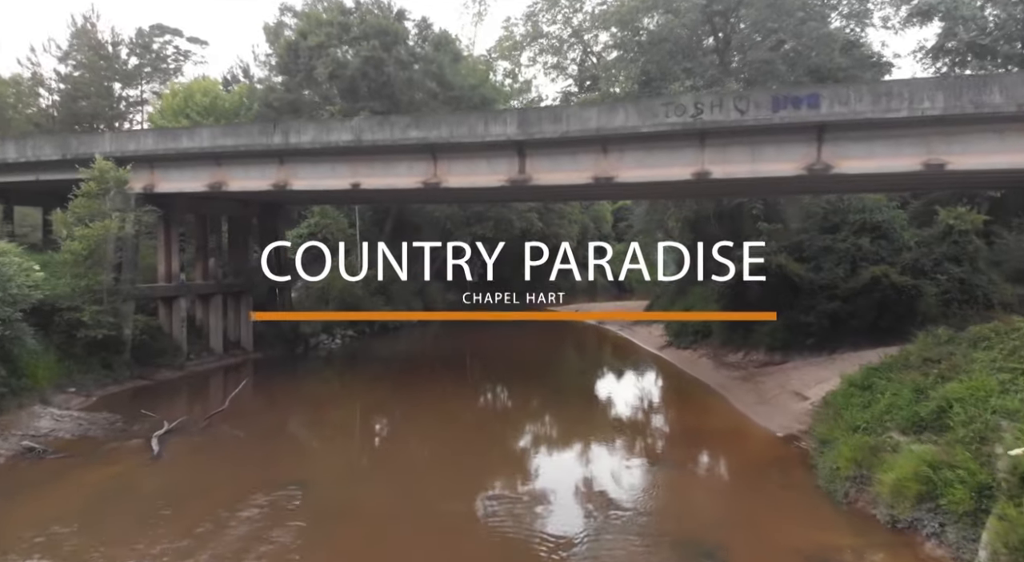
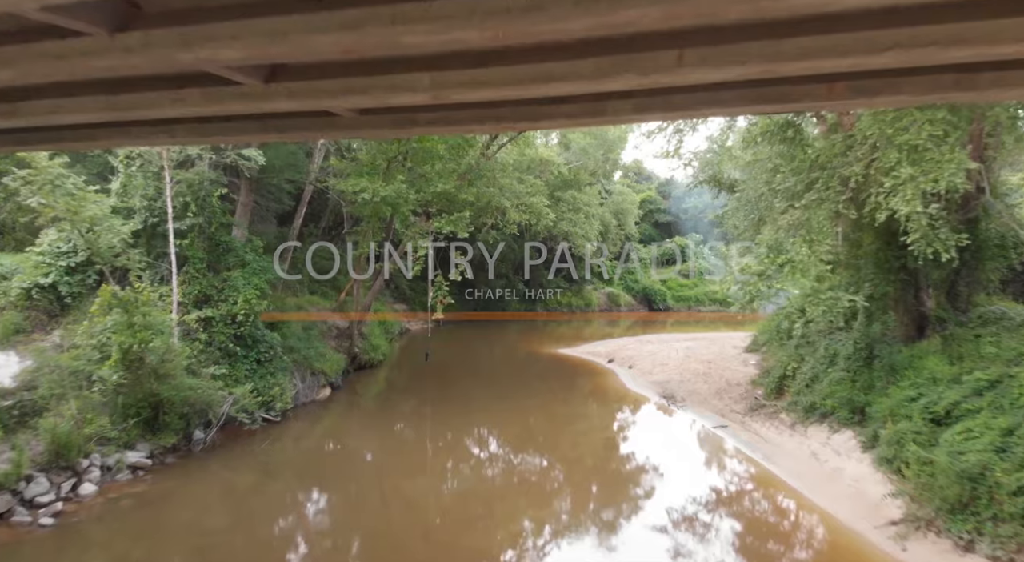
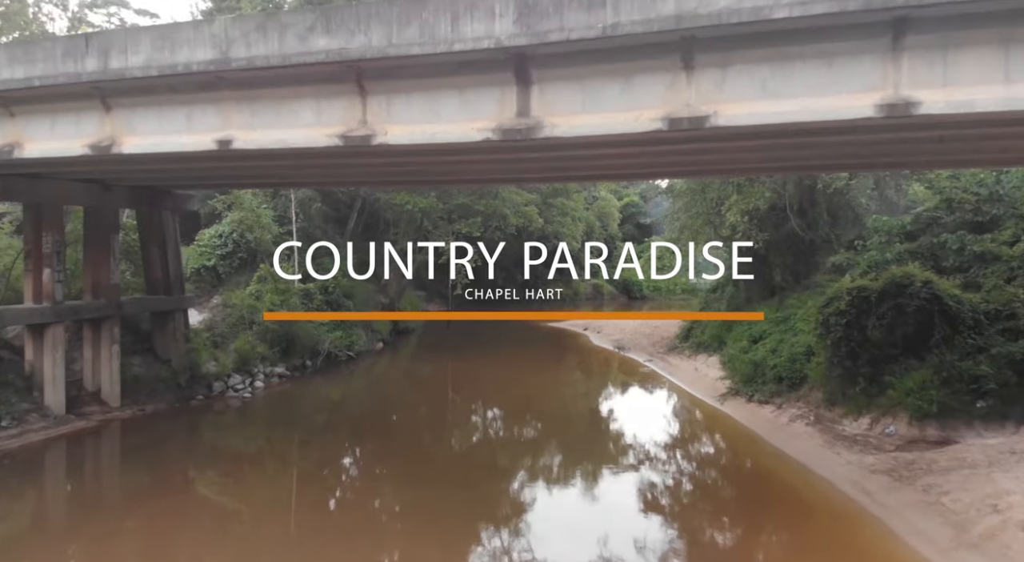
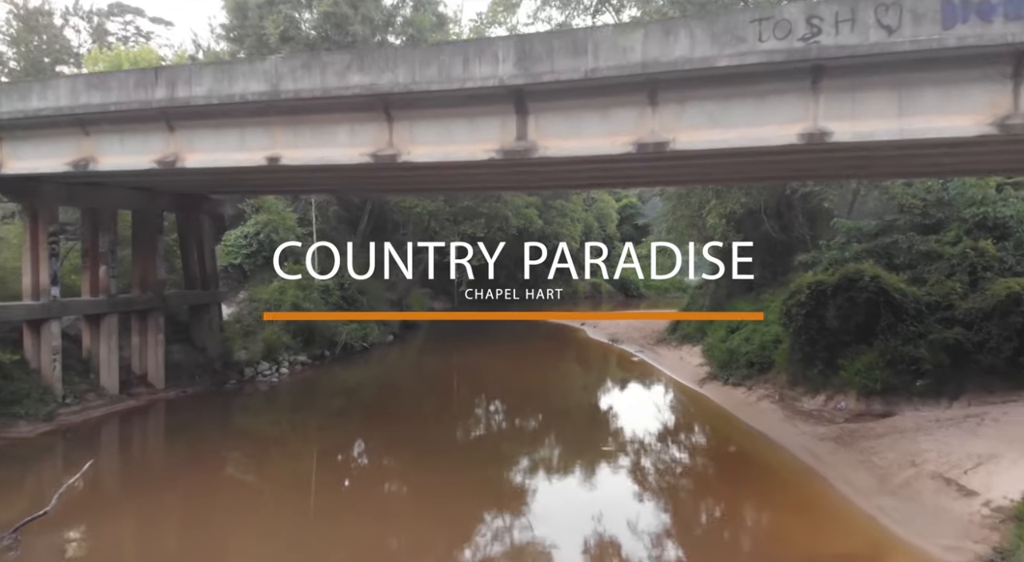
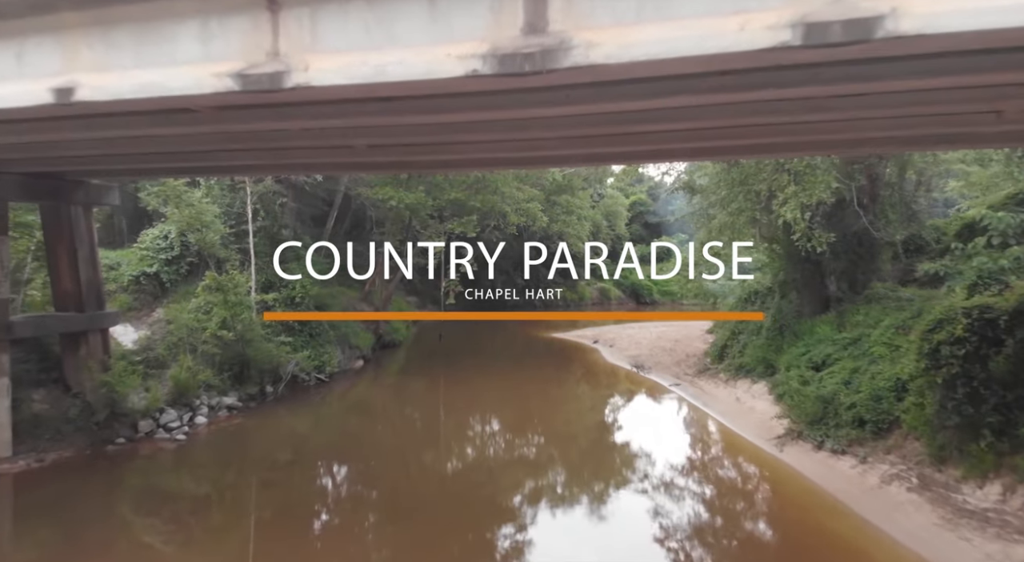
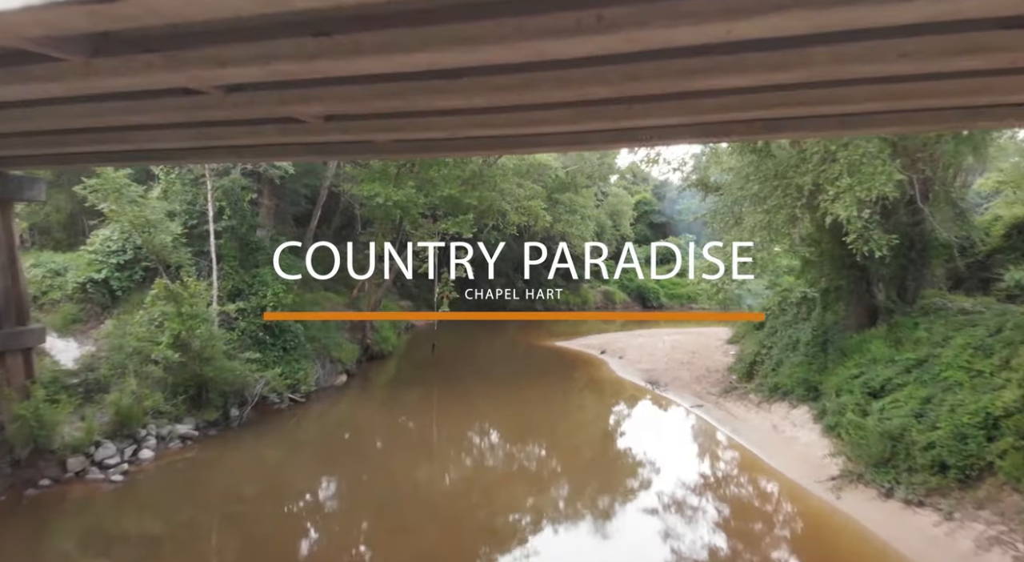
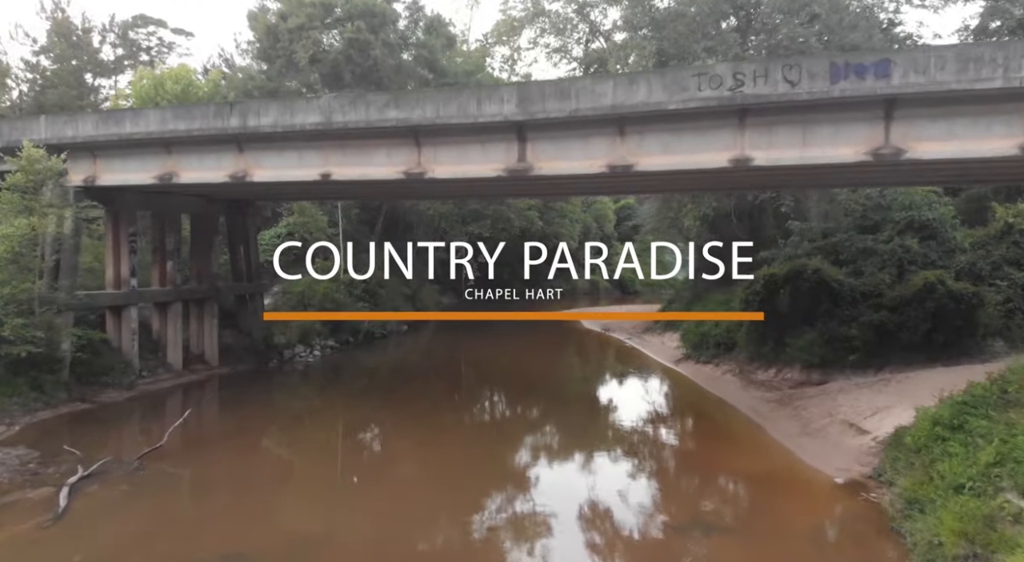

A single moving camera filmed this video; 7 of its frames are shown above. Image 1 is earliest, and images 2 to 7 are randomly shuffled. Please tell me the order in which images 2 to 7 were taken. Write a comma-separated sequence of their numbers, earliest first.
7, 4, 3, 5, 6, 2
